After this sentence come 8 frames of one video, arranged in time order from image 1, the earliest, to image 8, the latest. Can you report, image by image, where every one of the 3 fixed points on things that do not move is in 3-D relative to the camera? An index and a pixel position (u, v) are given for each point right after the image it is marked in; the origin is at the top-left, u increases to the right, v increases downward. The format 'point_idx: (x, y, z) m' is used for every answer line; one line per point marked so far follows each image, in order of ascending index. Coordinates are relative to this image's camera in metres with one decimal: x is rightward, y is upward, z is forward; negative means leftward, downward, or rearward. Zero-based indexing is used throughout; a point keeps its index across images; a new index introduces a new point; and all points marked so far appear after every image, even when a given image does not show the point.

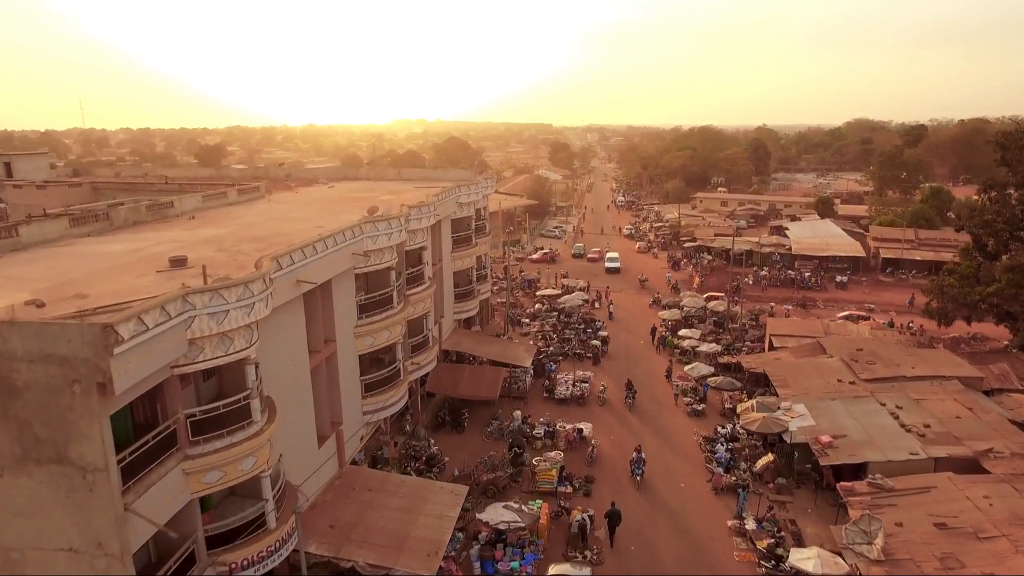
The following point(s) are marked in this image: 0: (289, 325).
0: (-4.2, -0.7, +13.6) m
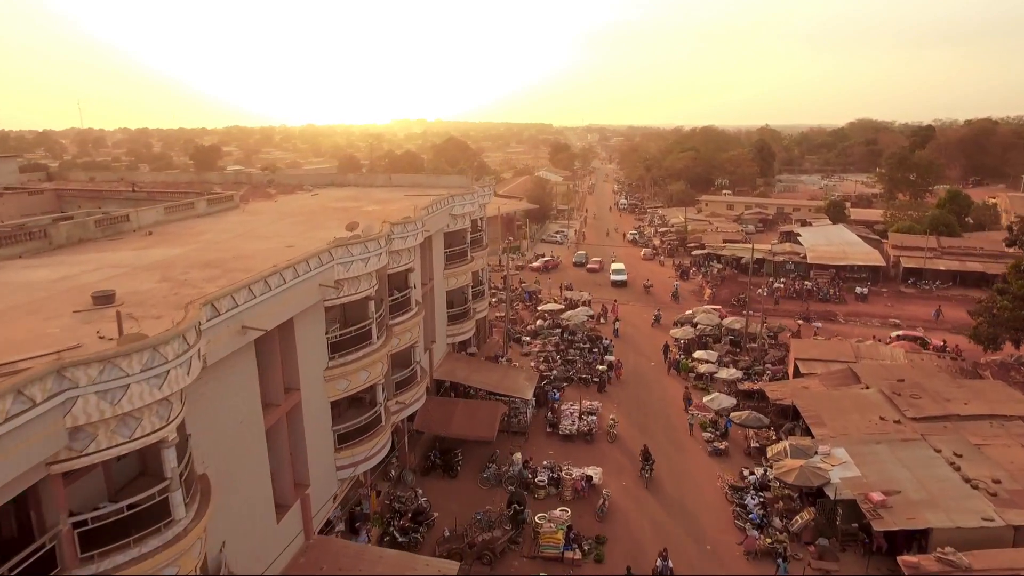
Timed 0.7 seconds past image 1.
0: (-4.2, -1.4, +11.0) m
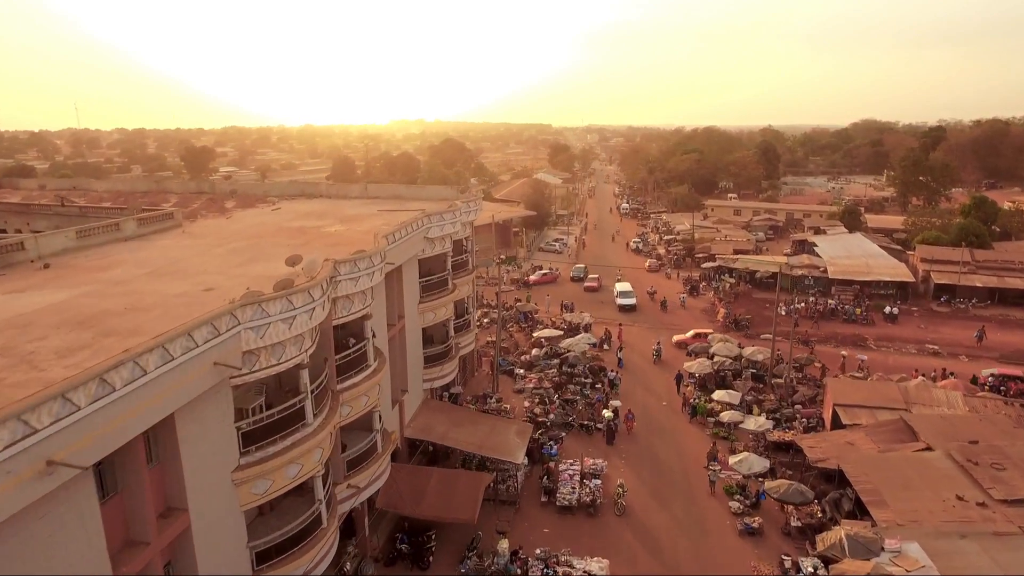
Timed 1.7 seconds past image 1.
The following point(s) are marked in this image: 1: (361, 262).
0: (-4.5, -2.4, +7.0) m
1: (-2.9, +0.5, +13.9) m
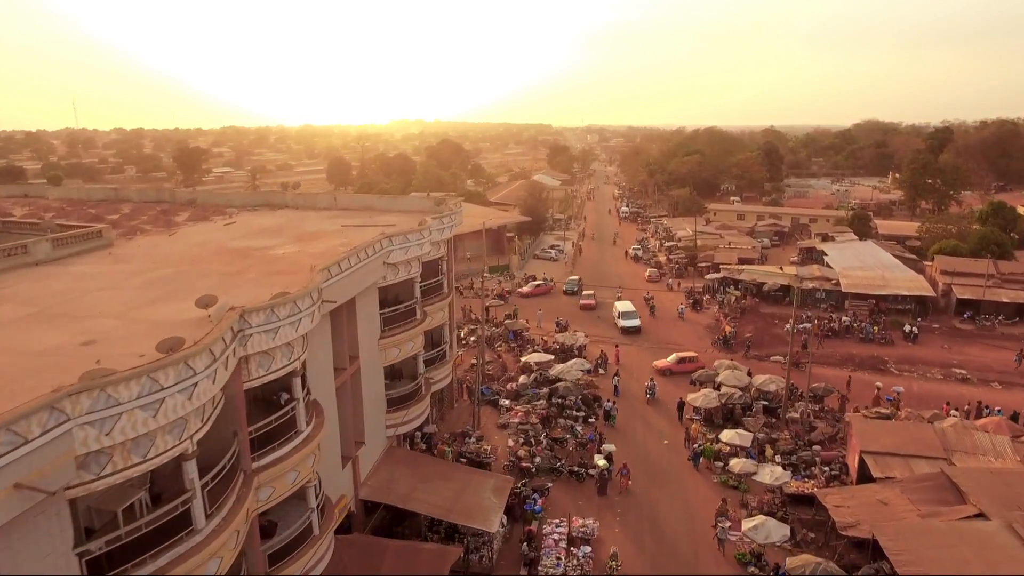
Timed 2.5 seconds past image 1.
0: (-5.1, -3.2, +4.0) m
1: (-3.5, -0.3, +10.9) m
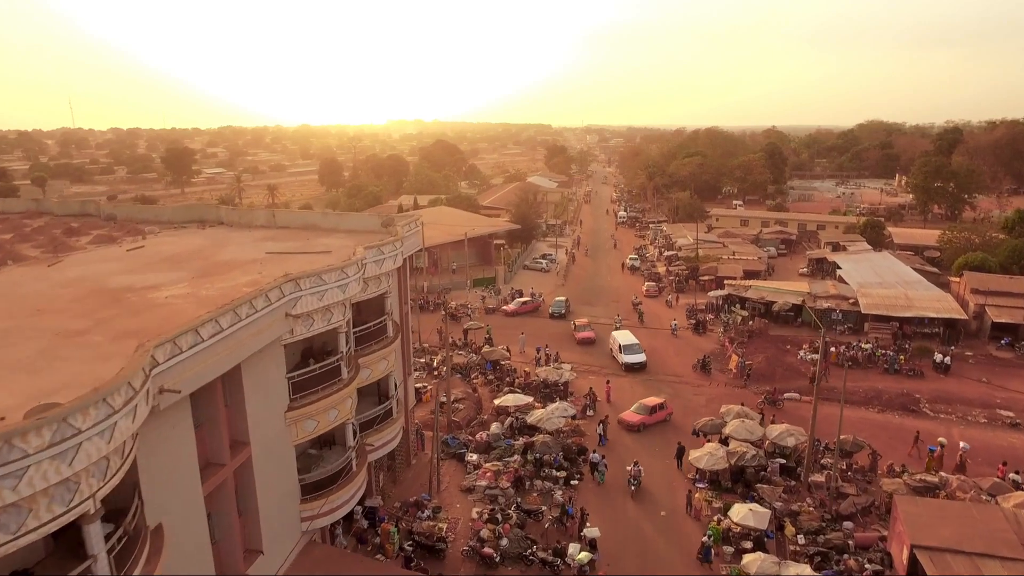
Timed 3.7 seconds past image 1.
0: (-6.0, -4.3, -0.2) m
1: (-4.4, -1.3, +6.7) m
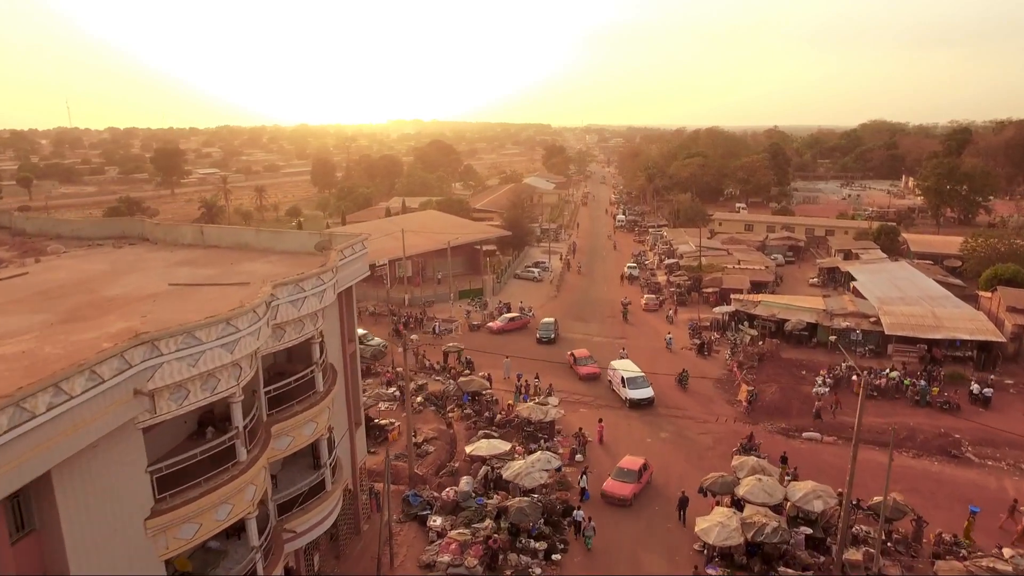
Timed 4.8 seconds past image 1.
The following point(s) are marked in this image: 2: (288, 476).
0: (-6.8, -5.1, -3.9) m
1: (-5.1, -2.1, +3.0) m
2: (-4.5, -3.8, +14.6) m
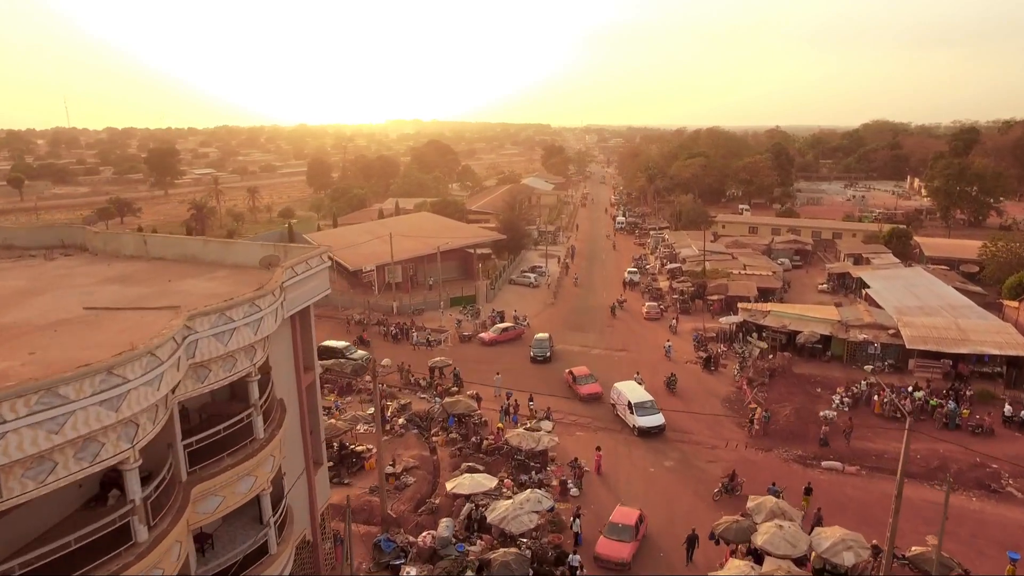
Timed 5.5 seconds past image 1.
0: (-7.1, -5.5, -6.3) m
1: (-5.5, -2.6, +0.7) m
2: (-4.8, -4.2, +12.3) m
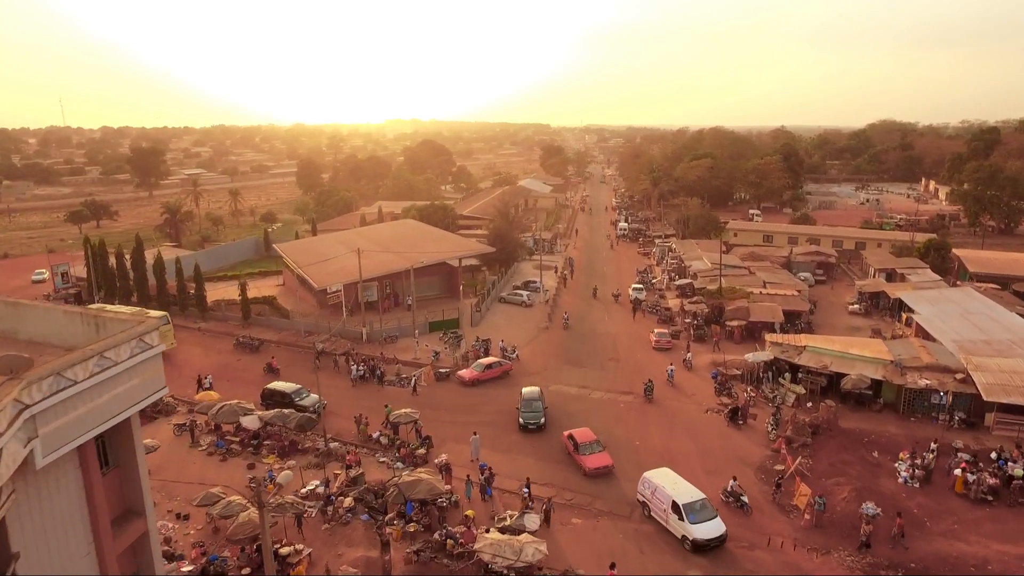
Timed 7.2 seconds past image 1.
0: (-7.7, -6.7, -12.1) m
1: (-6.1, -3.8, -5.2) m
2: (-5.4, -5.4, +6.4) m
